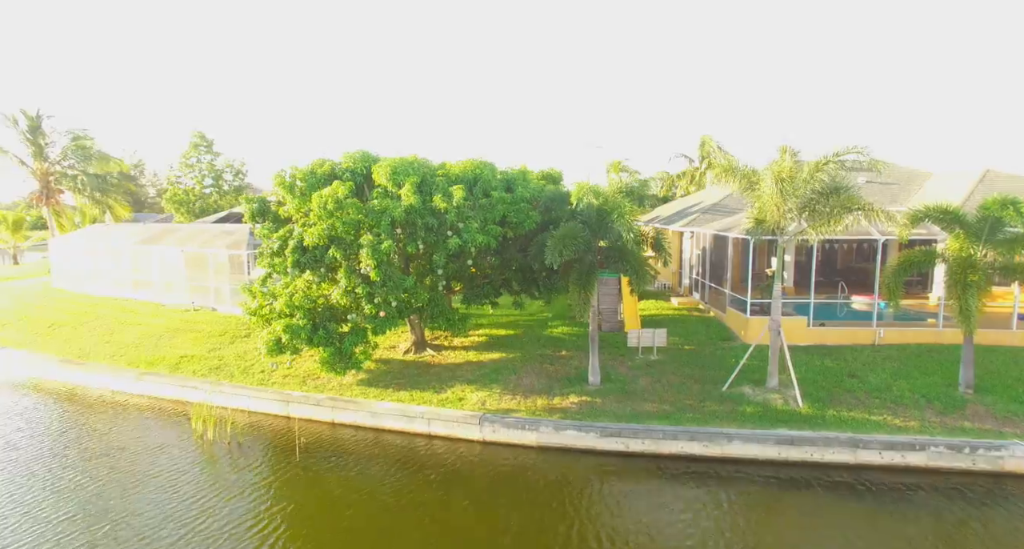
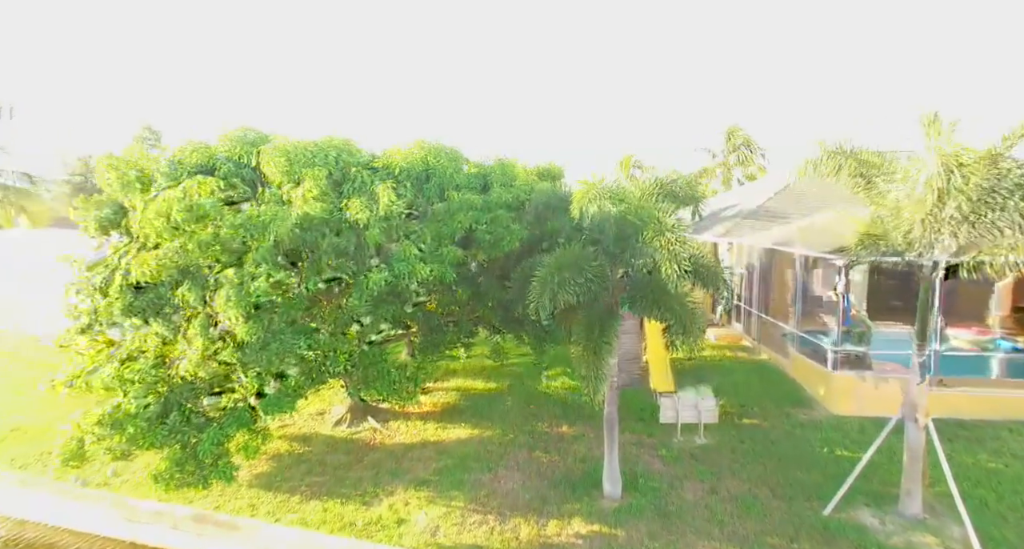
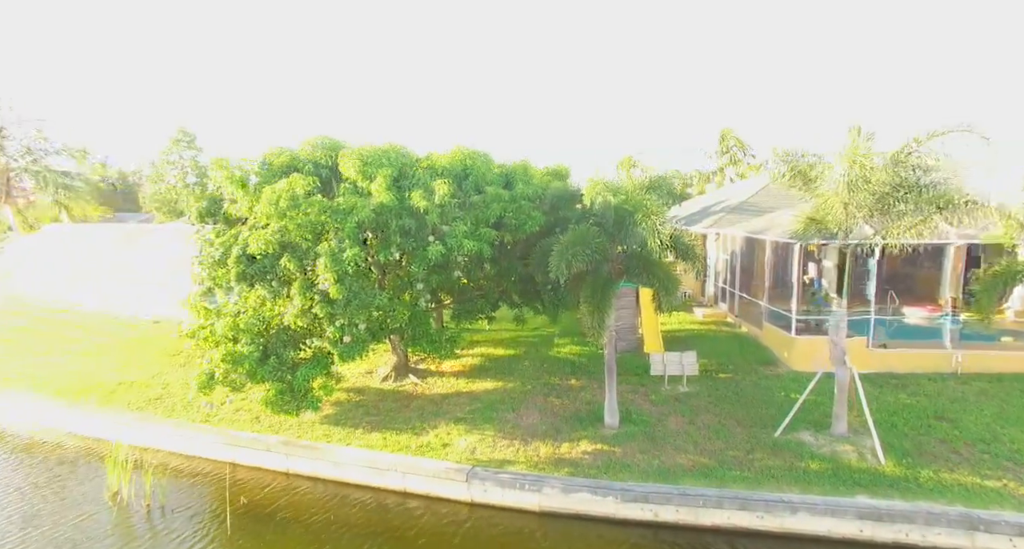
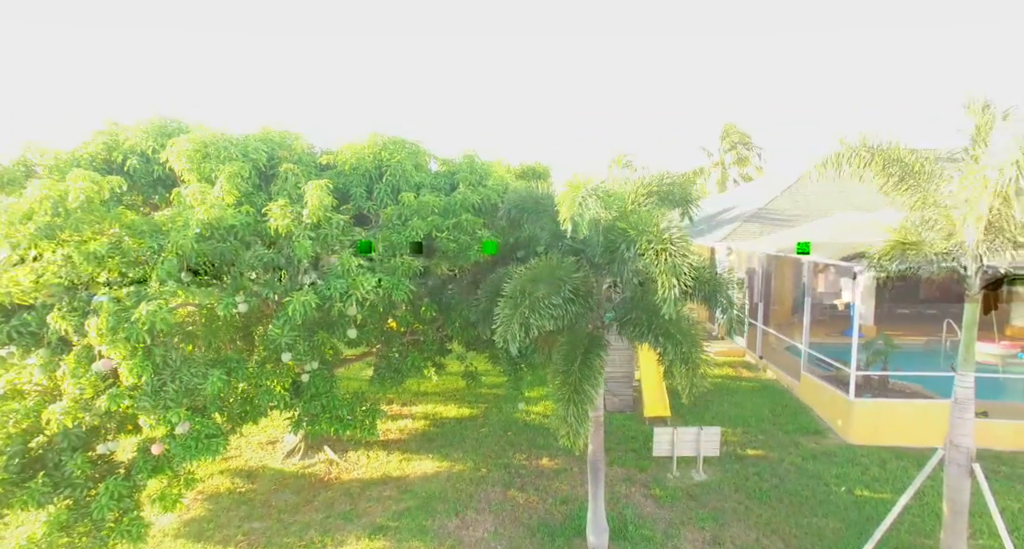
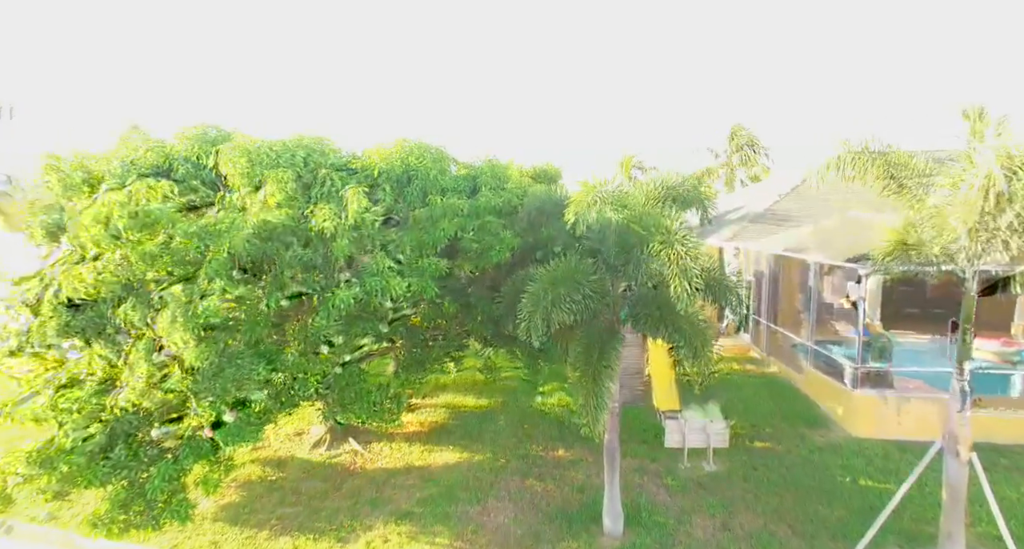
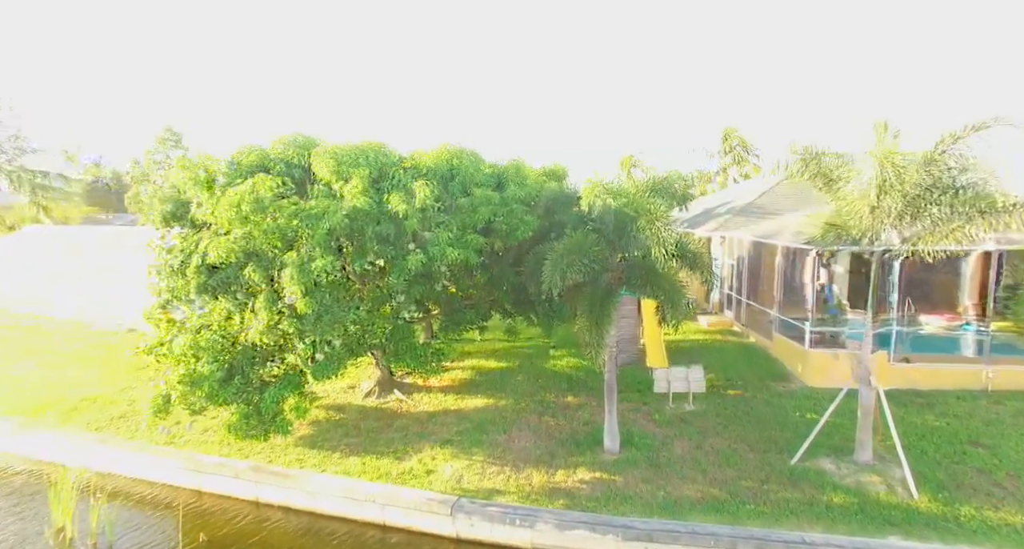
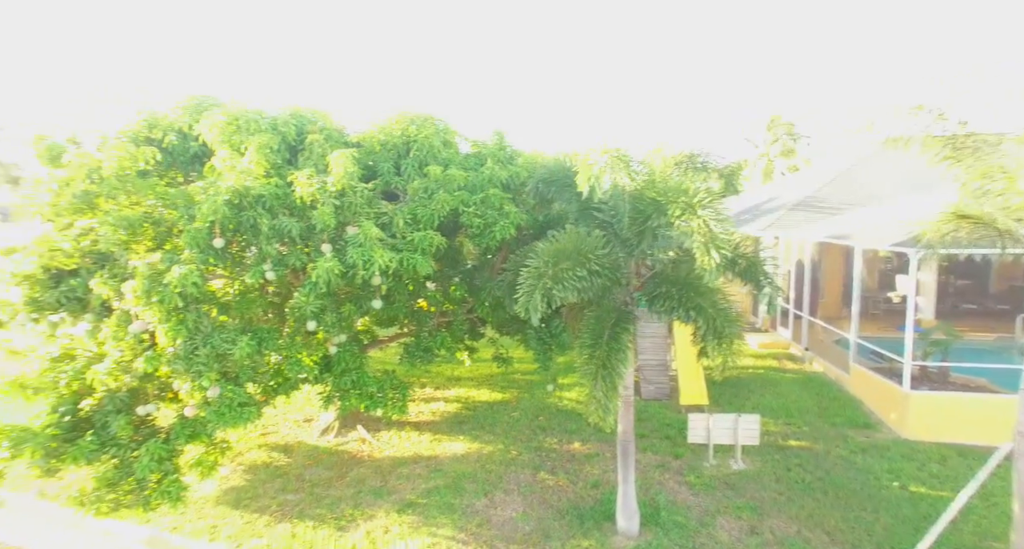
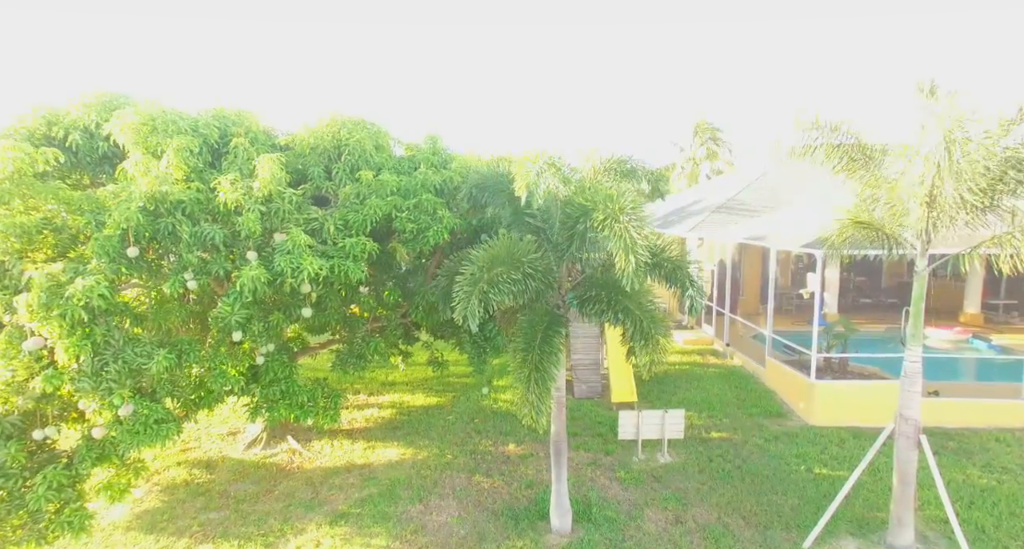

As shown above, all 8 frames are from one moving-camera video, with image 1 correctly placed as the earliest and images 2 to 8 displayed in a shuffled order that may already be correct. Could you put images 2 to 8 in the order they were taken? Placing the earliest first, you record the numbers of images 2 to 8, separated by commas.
3, 6, 2, 5, 4, 8, 7
